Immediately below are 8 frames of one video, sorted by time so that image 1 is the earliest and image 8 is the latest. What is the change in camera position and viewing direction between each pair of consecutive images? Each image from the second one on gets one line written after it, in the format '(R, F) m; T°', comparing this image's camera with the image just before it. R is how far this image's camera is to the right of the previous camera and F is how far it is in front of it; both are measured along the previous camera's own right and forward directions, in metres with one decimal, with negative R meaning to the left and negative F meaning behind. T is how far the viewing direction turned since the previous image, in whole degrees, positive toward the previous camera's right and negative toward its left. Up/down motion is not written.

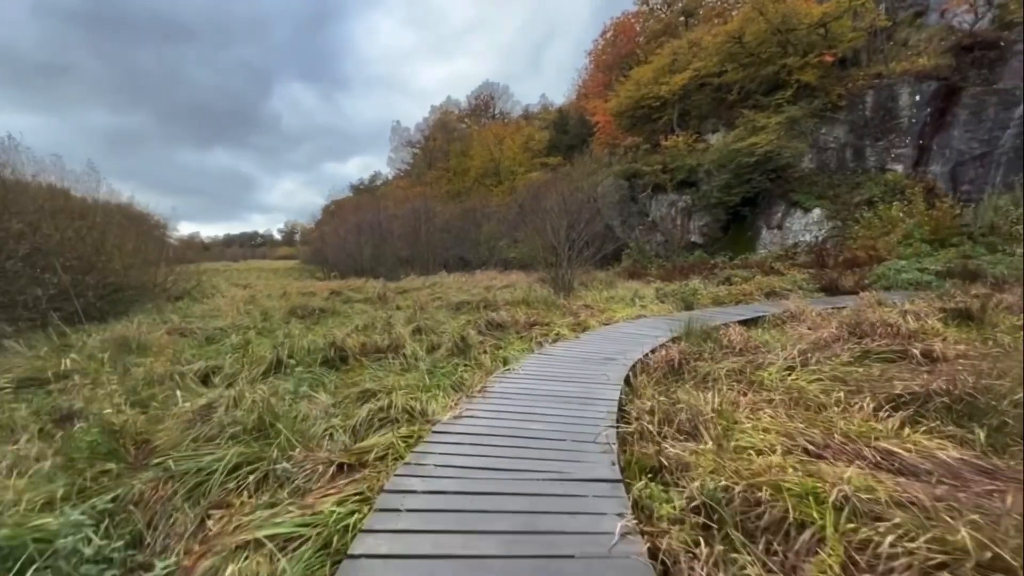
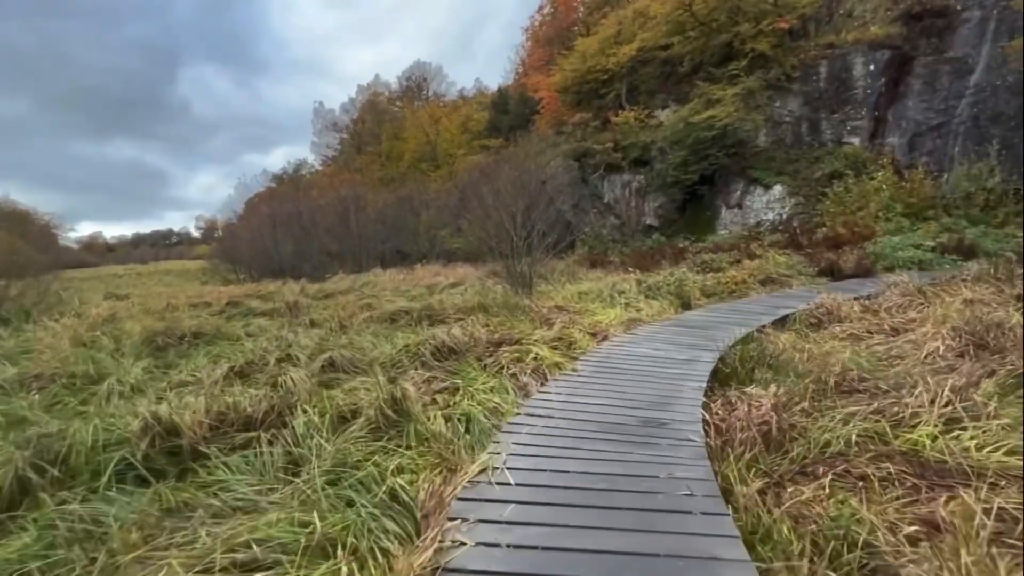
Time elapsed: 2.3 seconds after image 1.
(-0.1, +1.6) m; +7°
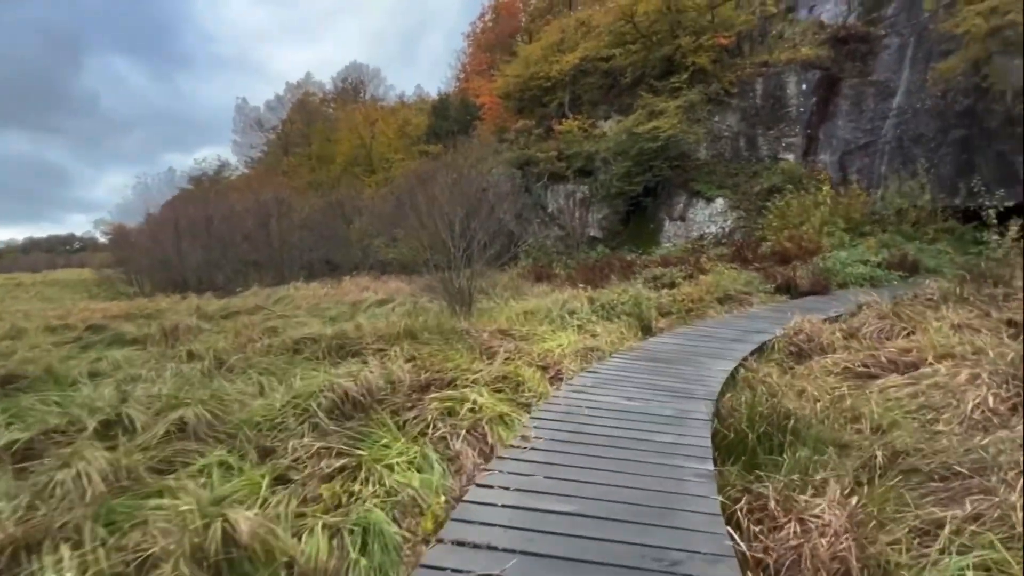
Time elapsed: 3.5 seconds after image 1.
(+0.1, +0.9) m; +7°
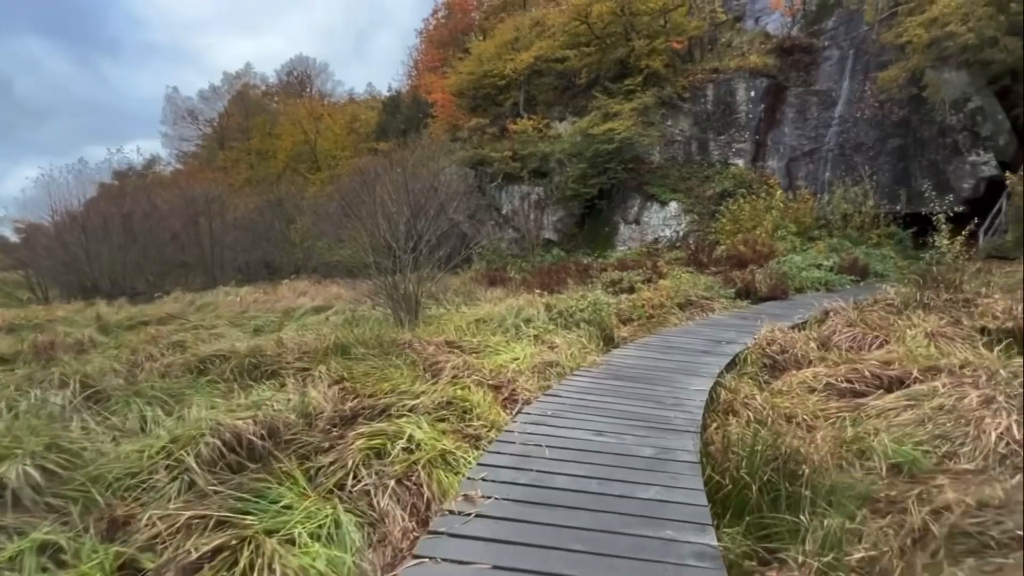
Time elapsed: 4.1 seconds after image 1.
(+0.1, +0.5) m; +5°
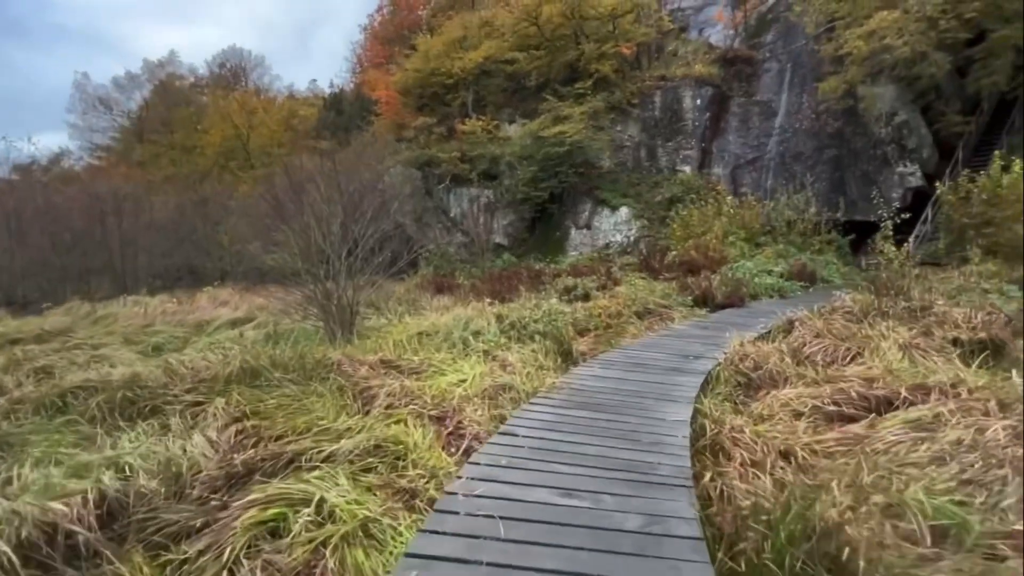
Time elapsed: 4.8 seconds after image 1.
(0.0, +0.5) m; +6°
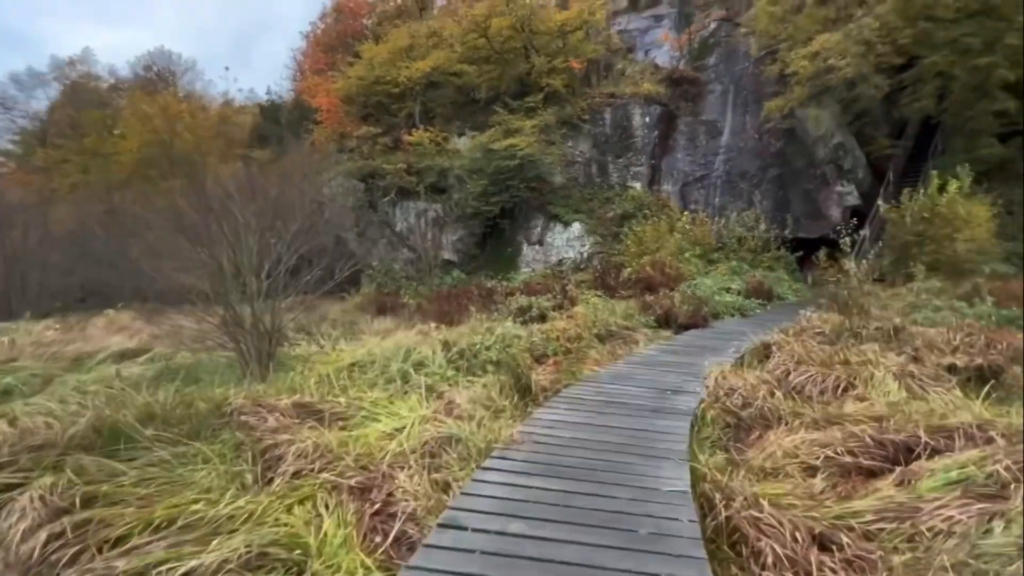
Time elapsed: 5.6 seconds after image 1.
(0.0, +0.6) m; +6°
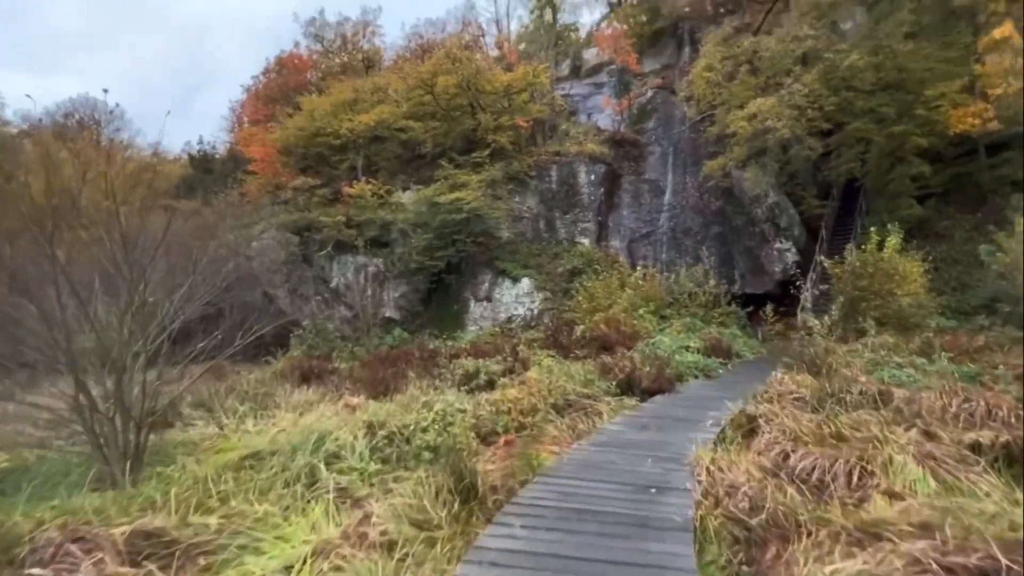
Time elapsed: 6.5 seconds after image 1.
(+0.1, +0.7) m; +6°
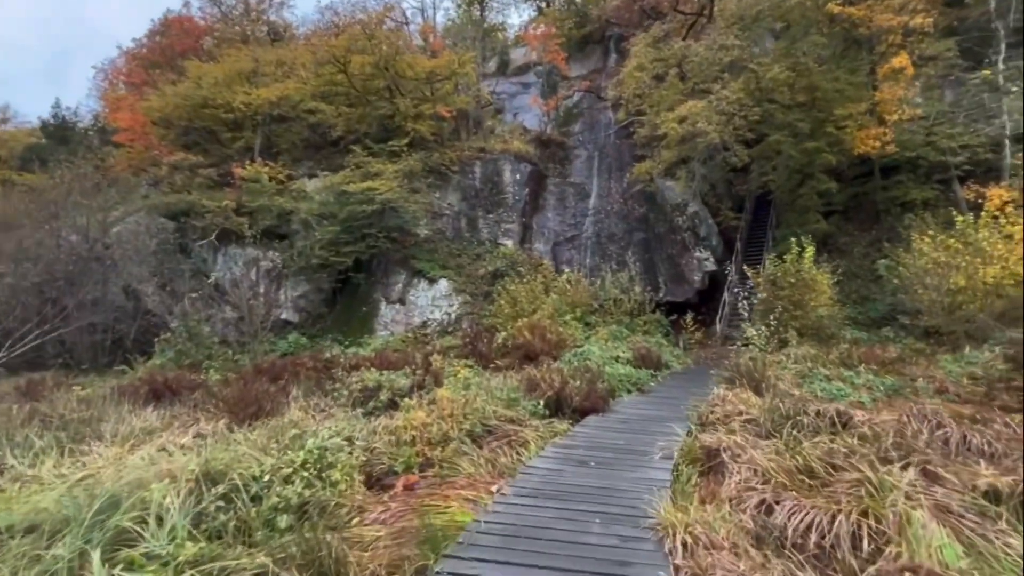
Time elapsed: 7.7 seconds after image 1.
(+0.1, +0.9) m; +10°
